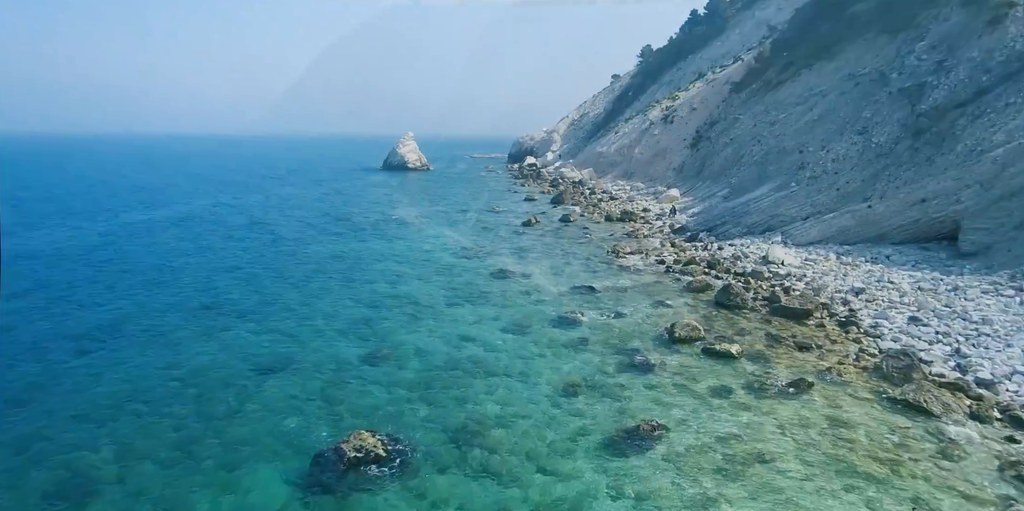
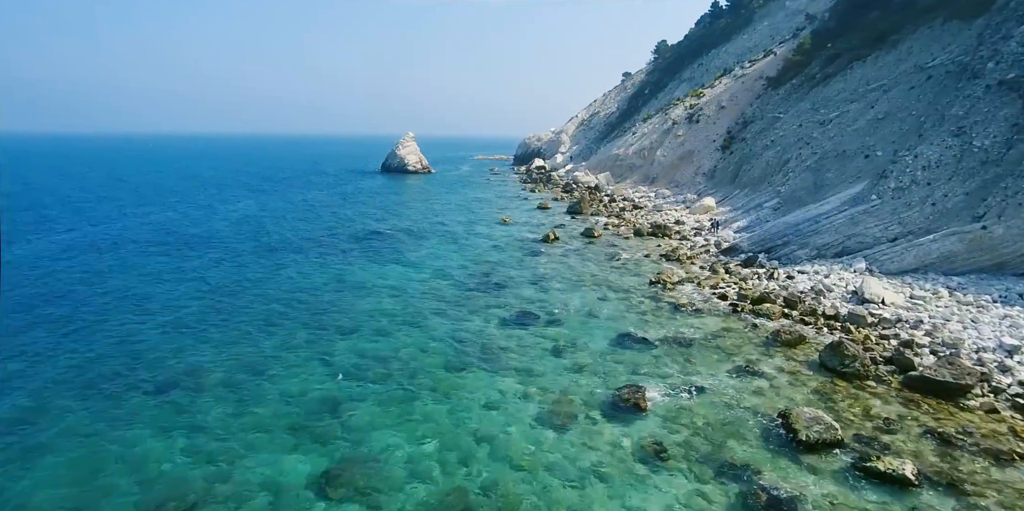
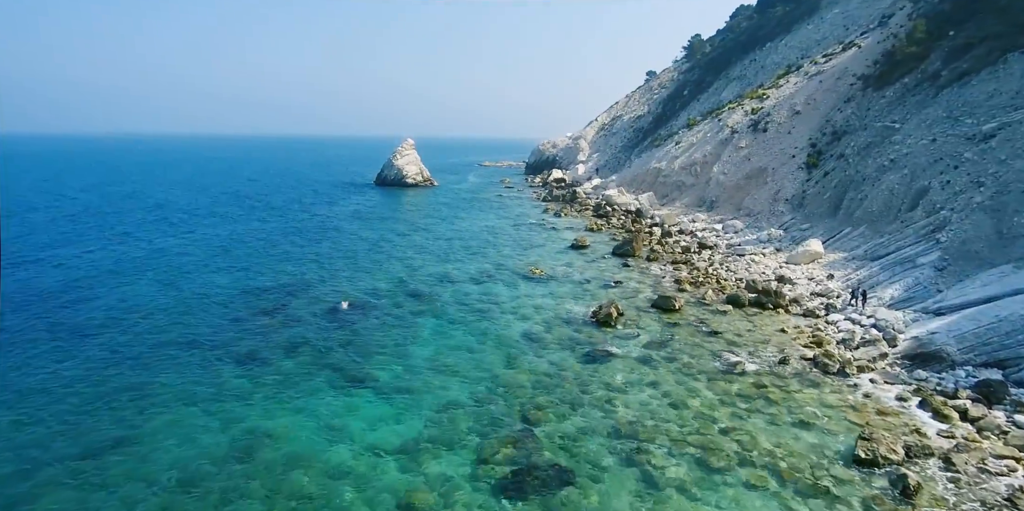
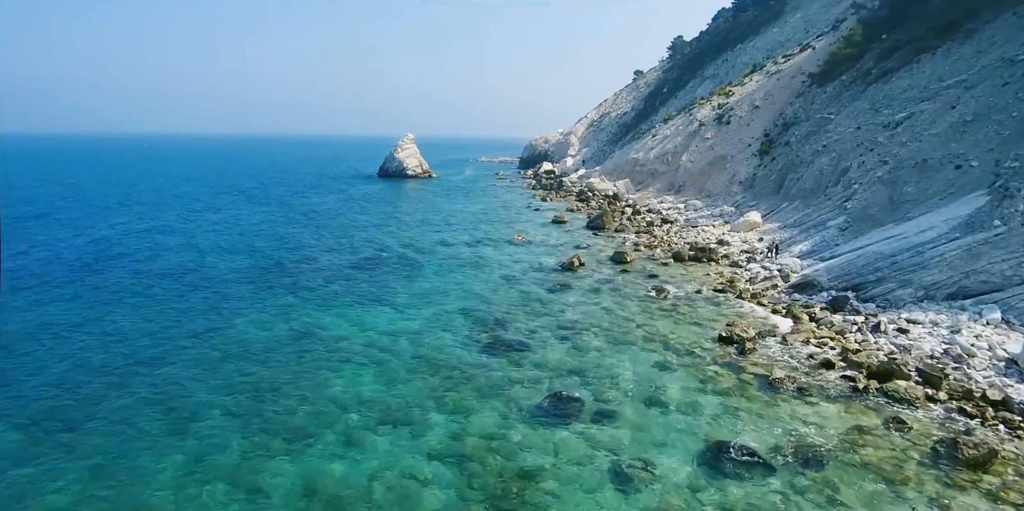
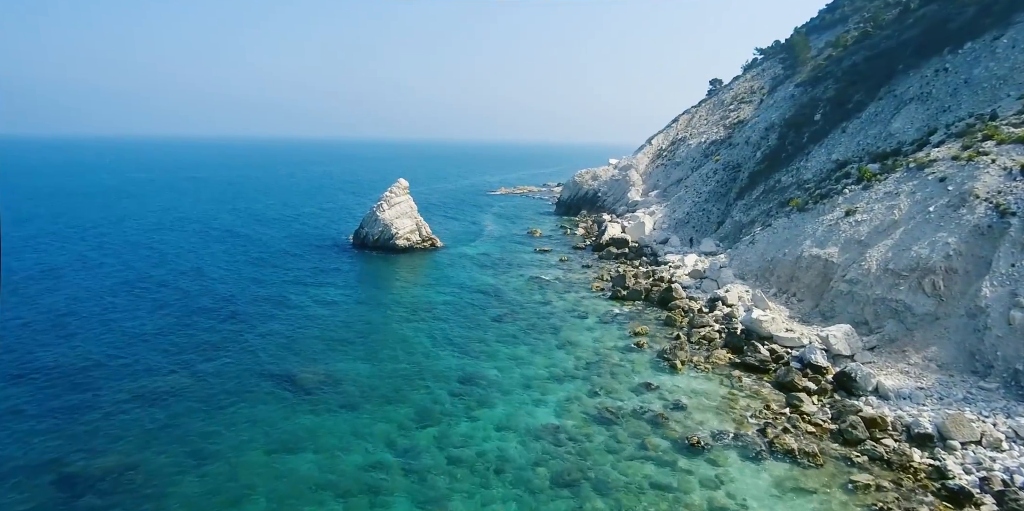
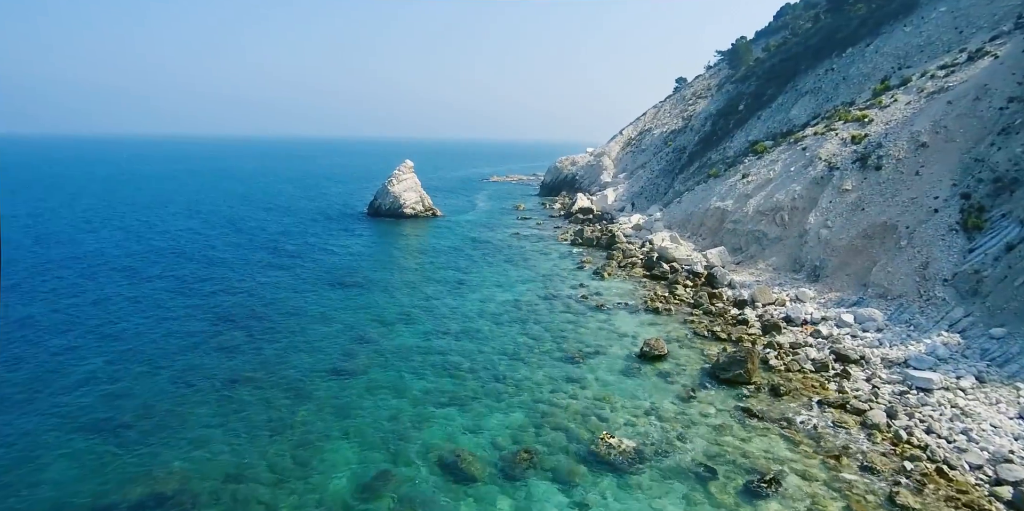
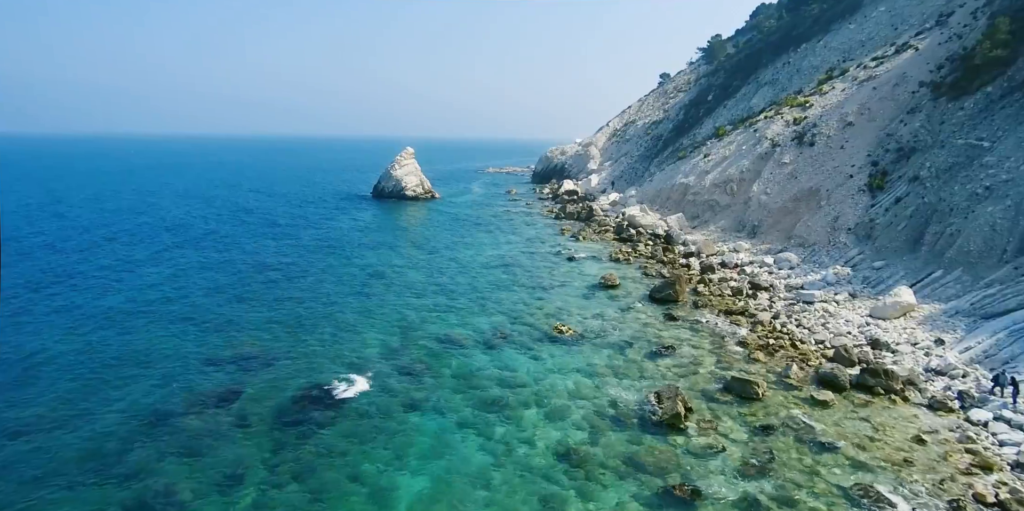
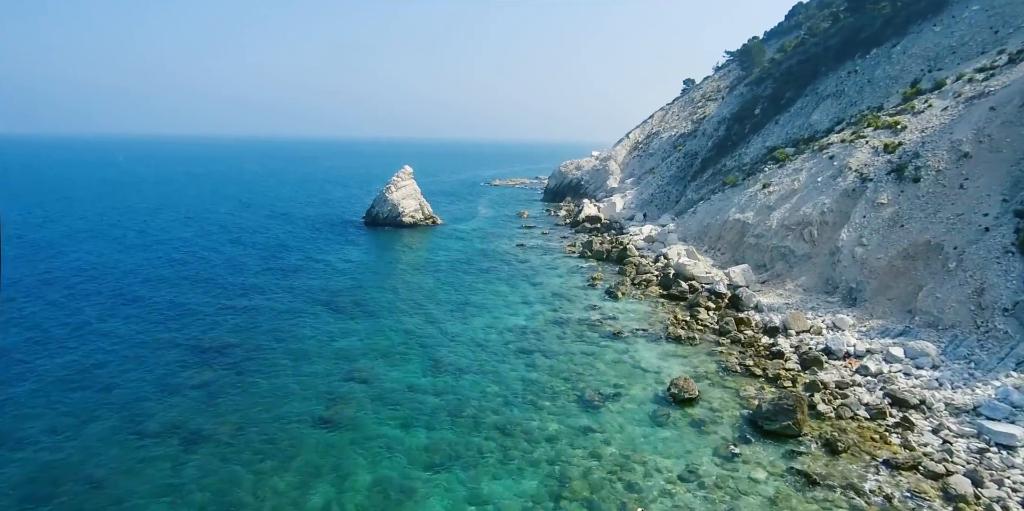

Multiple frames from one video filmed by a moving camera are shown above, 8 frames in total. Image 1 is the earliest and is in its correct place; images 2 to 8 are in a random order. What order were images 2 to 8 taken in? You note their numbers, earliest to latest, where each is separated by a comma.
2, 4, 3, 7, 6, 8, 5
